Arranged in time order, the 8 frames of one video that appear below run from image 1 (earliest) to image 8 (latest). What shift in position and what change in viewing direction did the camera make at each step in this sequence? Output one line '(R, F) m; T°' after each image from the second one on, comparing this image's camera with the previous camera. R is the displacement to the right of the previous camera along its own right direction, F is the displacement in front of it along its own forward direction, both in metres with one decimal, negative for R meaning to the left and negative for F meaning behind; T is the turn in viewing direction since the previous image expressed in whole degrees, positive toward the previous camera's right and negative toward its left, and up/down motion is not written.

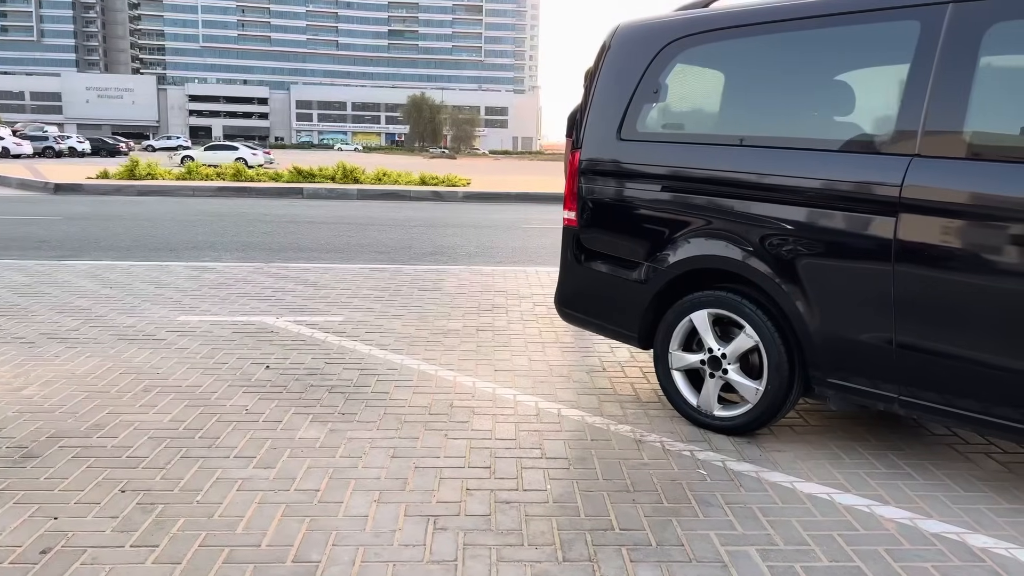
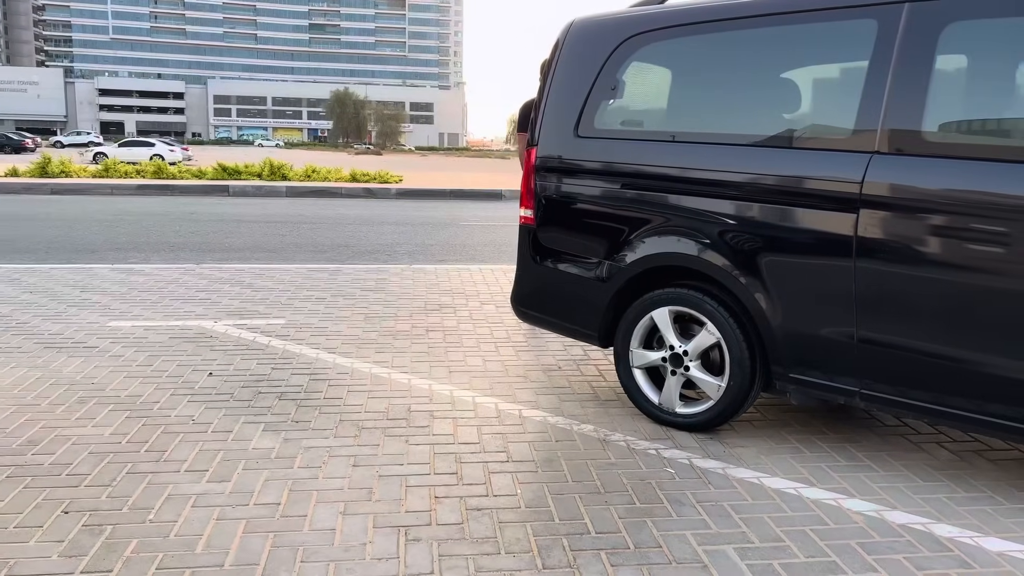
(-0.1, +0.1) m; +5°
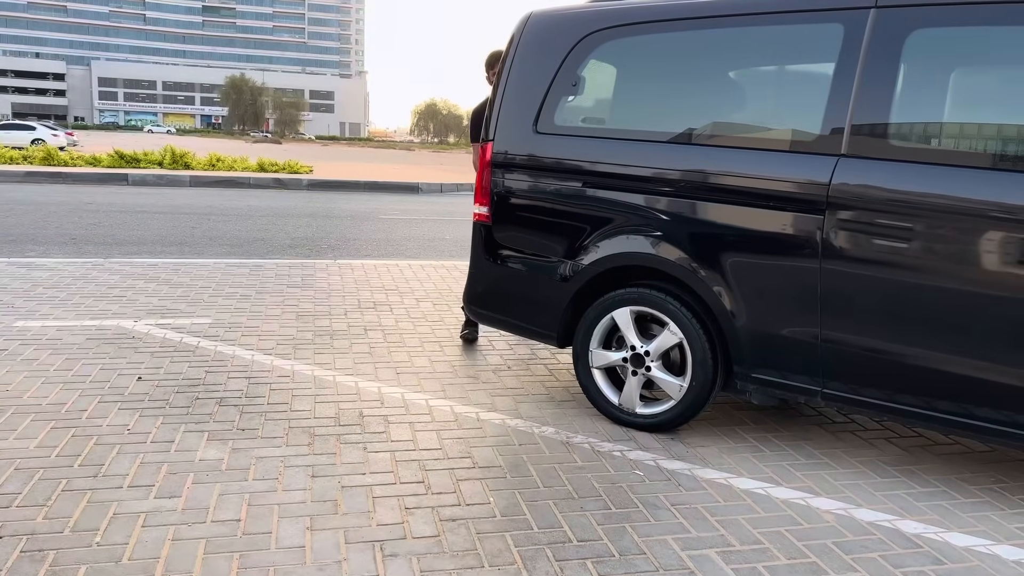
(-0.2, +0.1) m; +7°
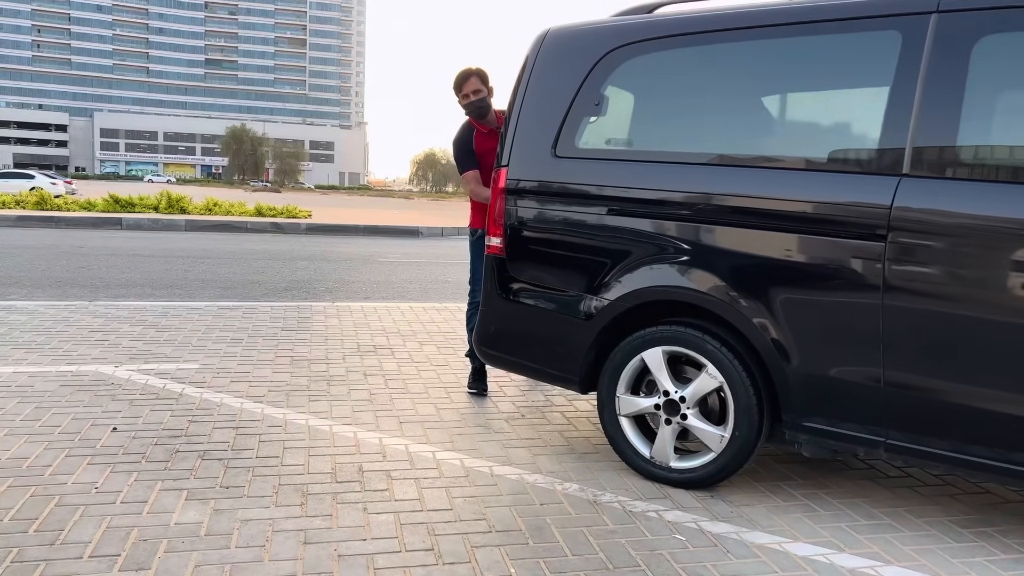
(-0.1, +0.4) m; 0°
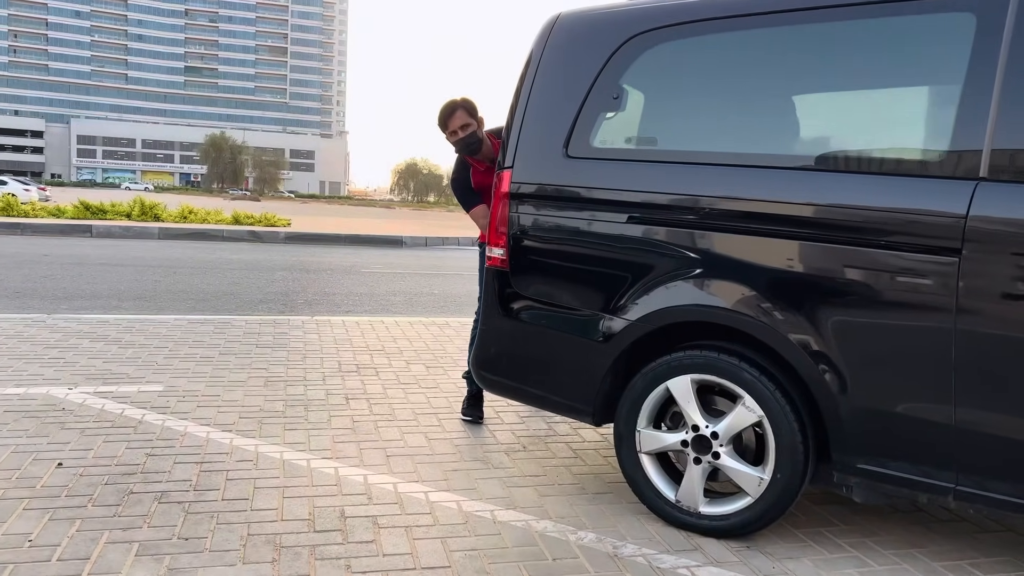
(-0.1, +0.4) m; +1°
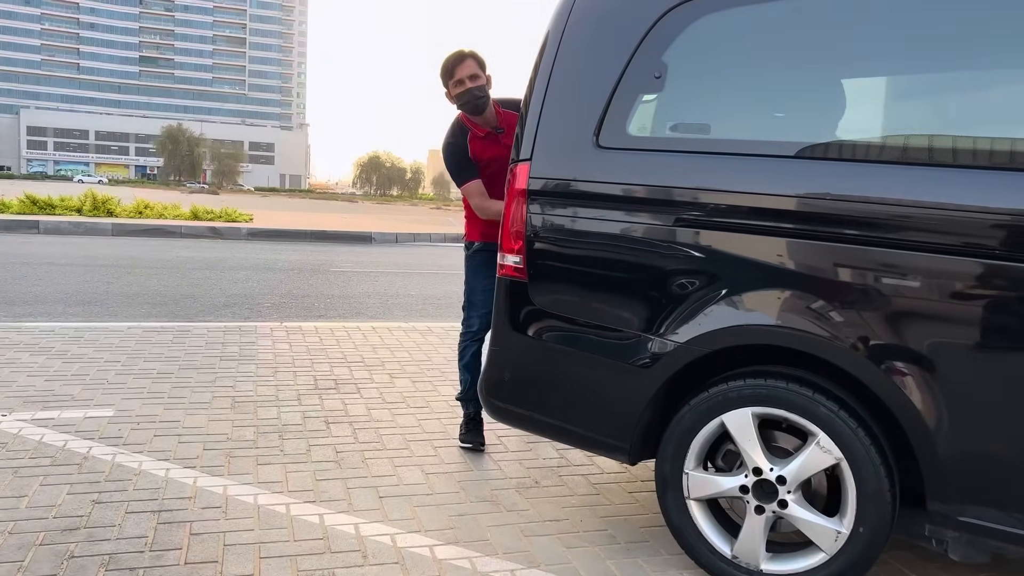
(-0.2, +0.5) m; +3°
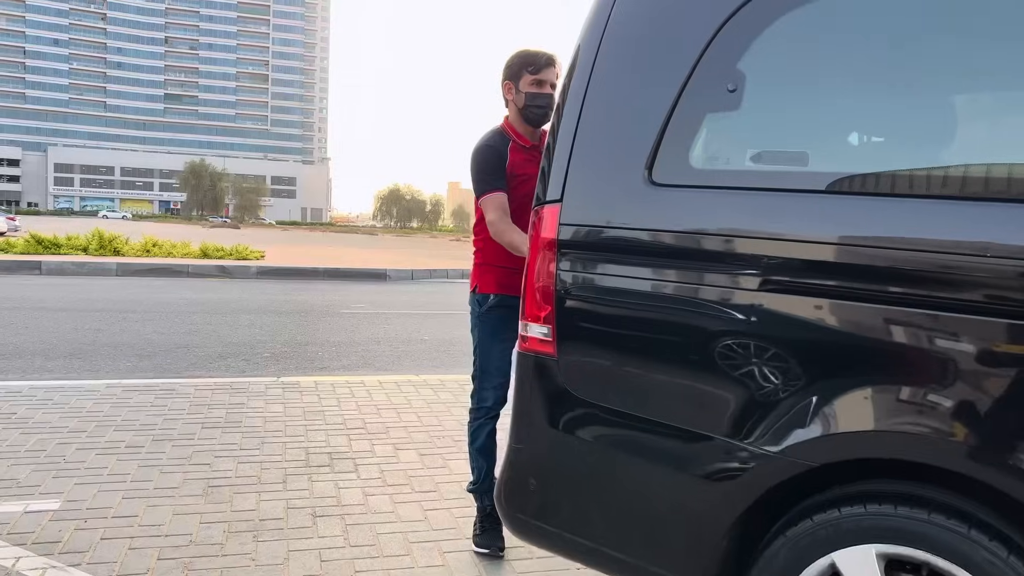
(0.0, +0.6) m; -1°
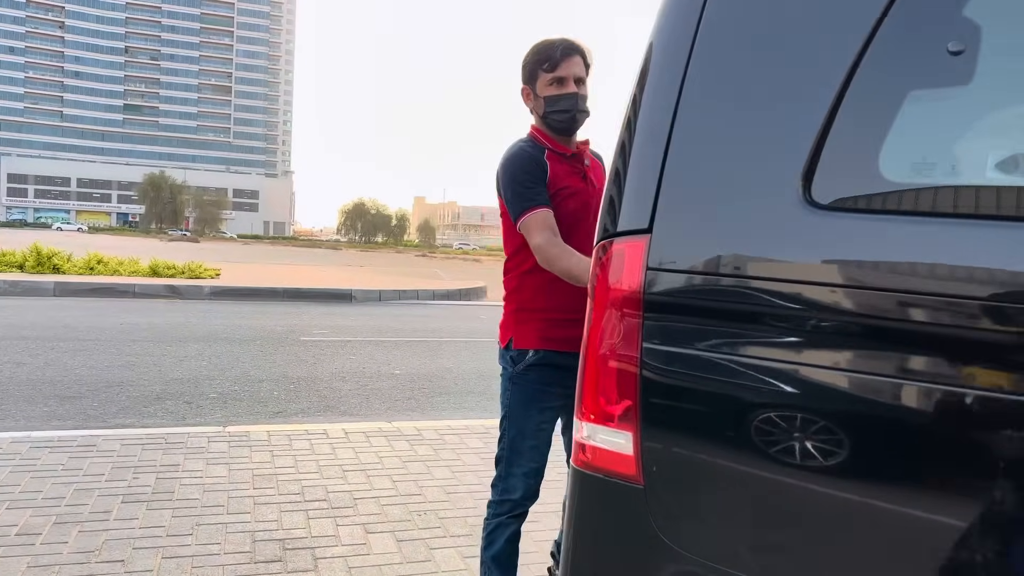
(-0.1, +0.8) m; +2°
